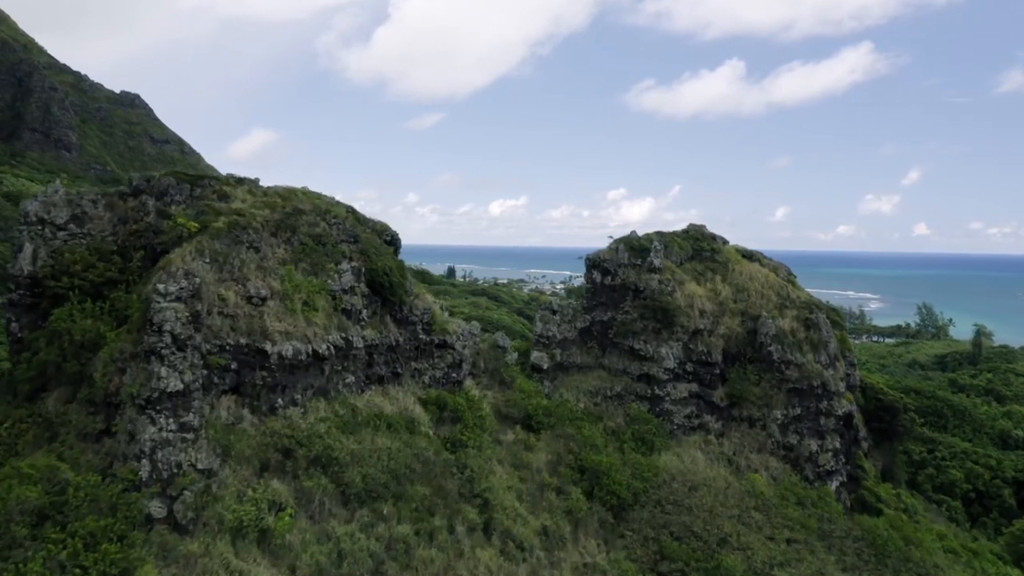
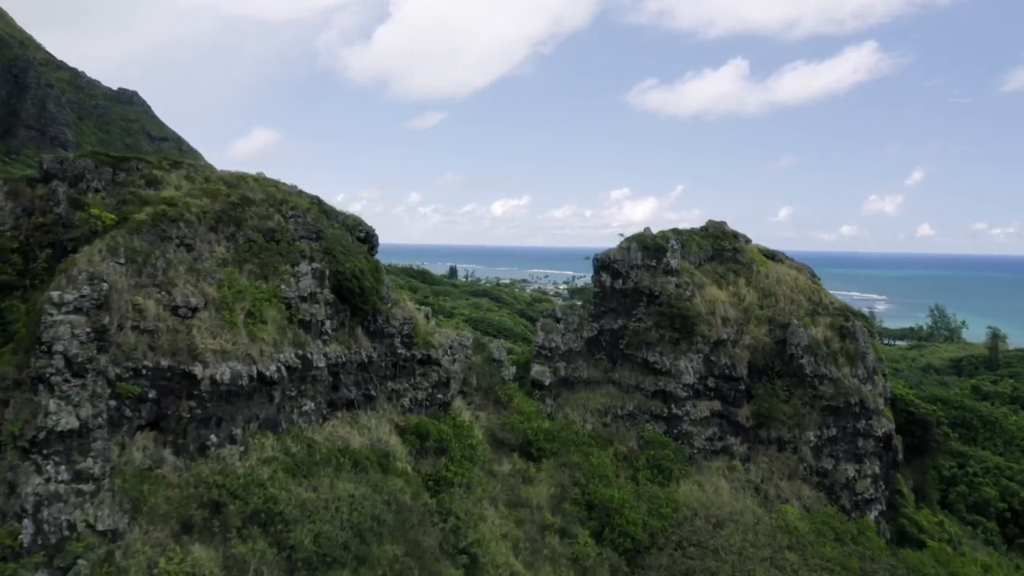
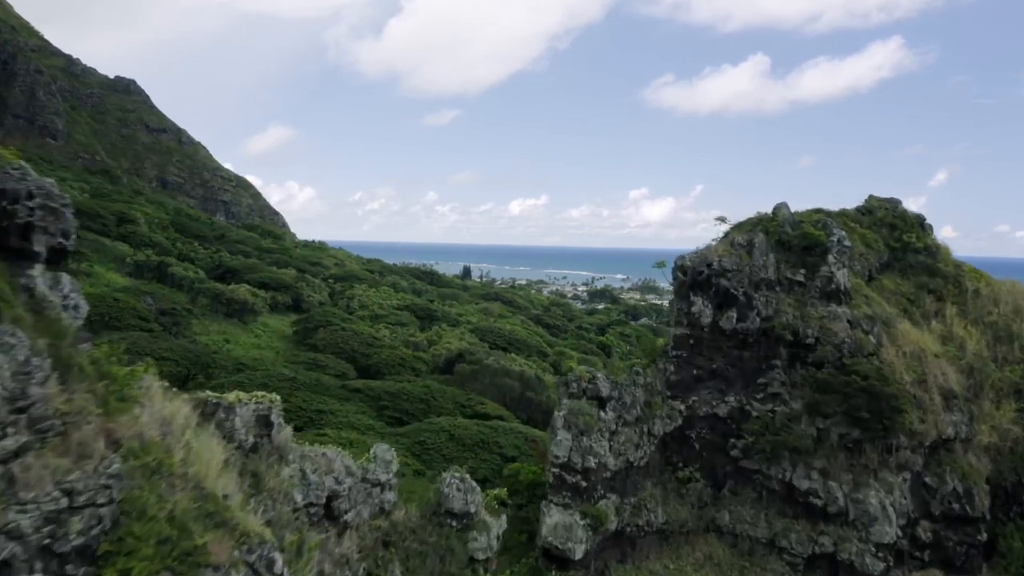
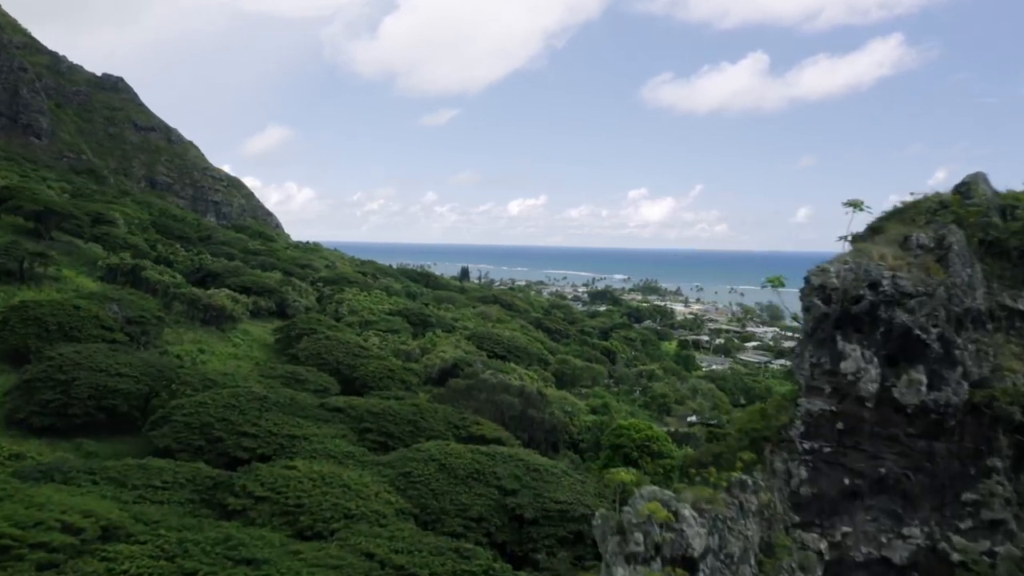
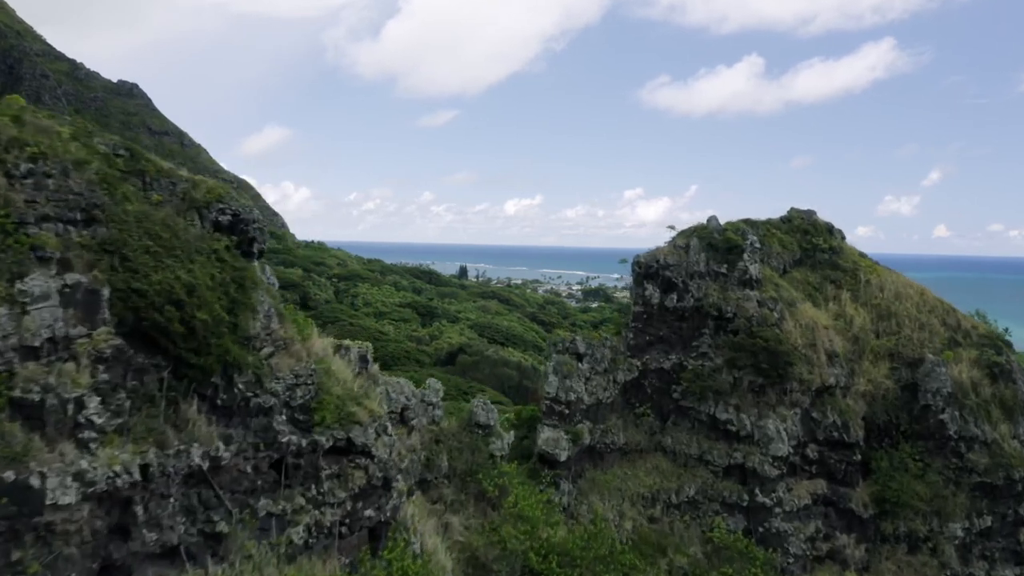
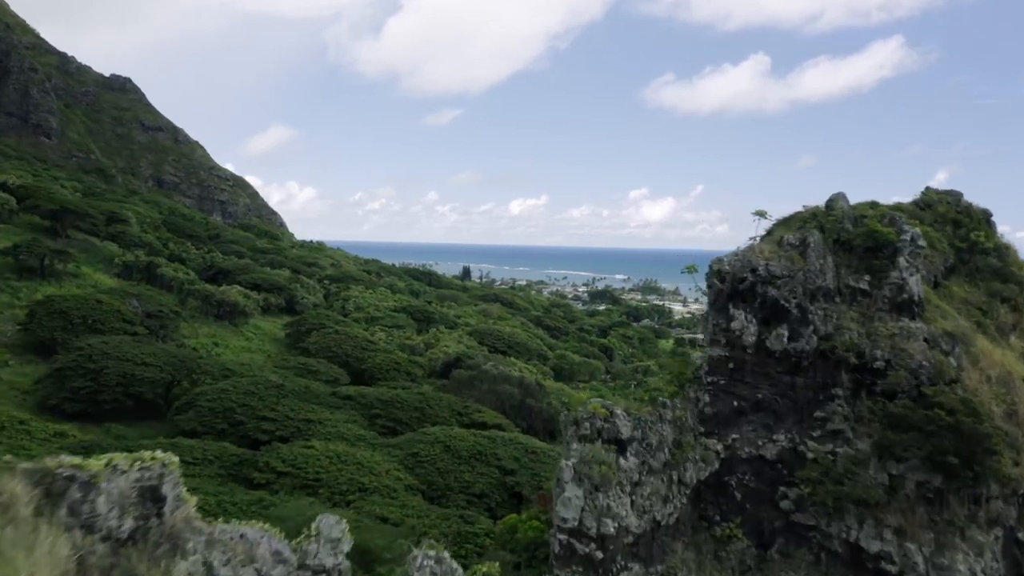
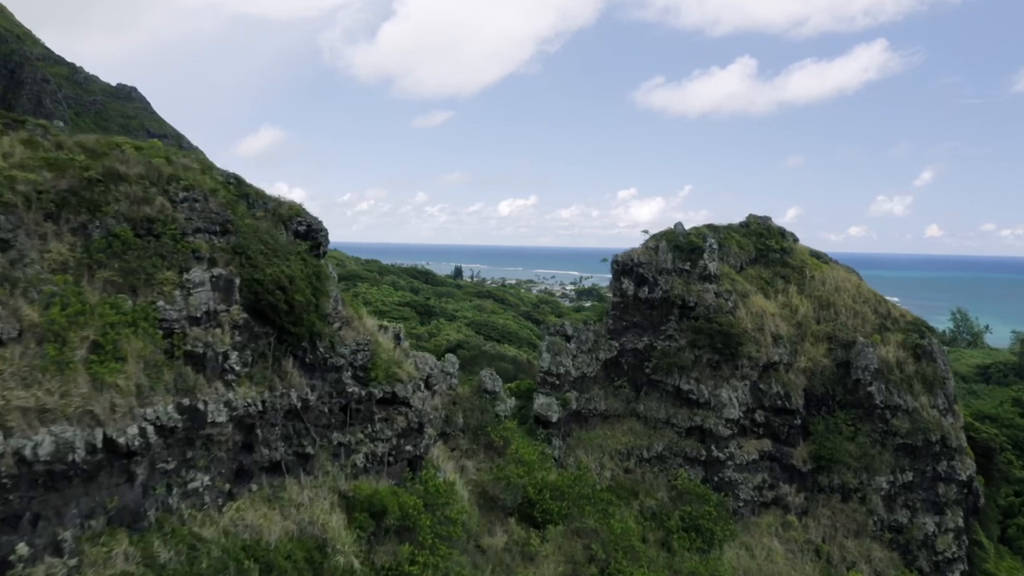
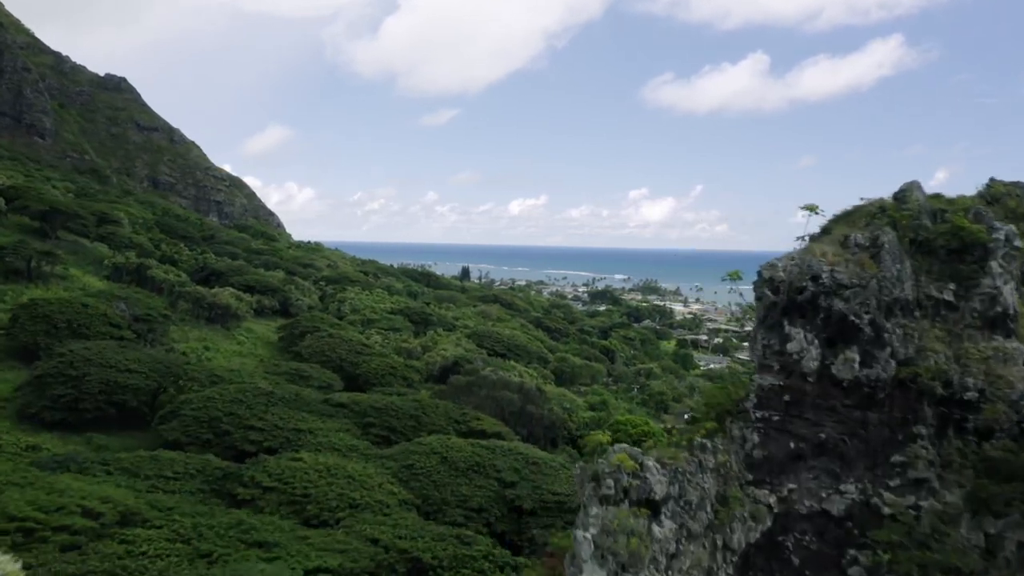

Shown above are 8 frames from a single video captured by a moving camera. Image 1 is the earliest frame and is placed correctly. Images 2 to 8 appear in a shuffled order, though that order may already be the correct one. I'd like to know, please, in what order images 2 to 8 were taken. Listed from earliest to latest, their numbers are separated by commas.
2, 7, 5, 3, 6, 8, 4
